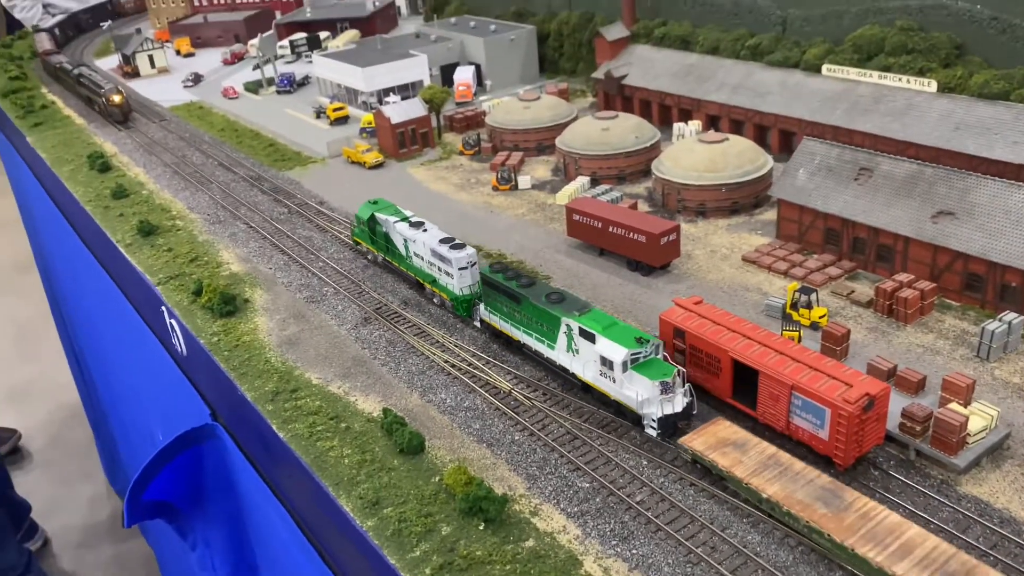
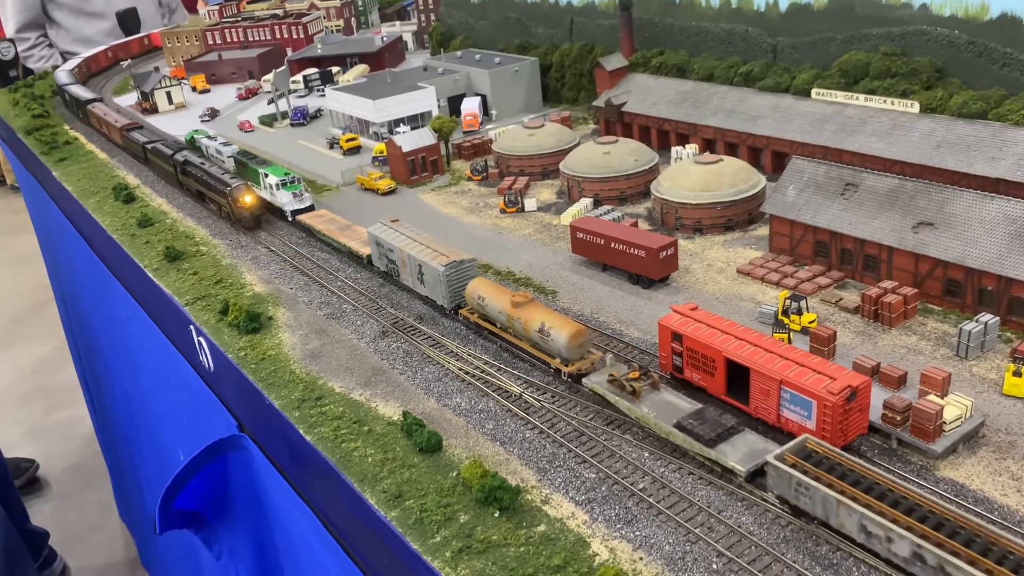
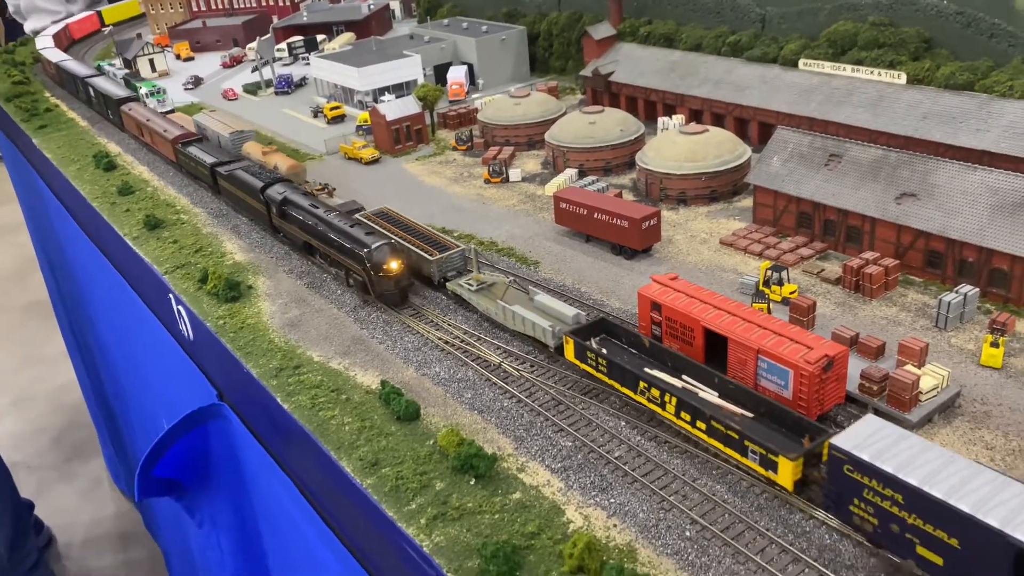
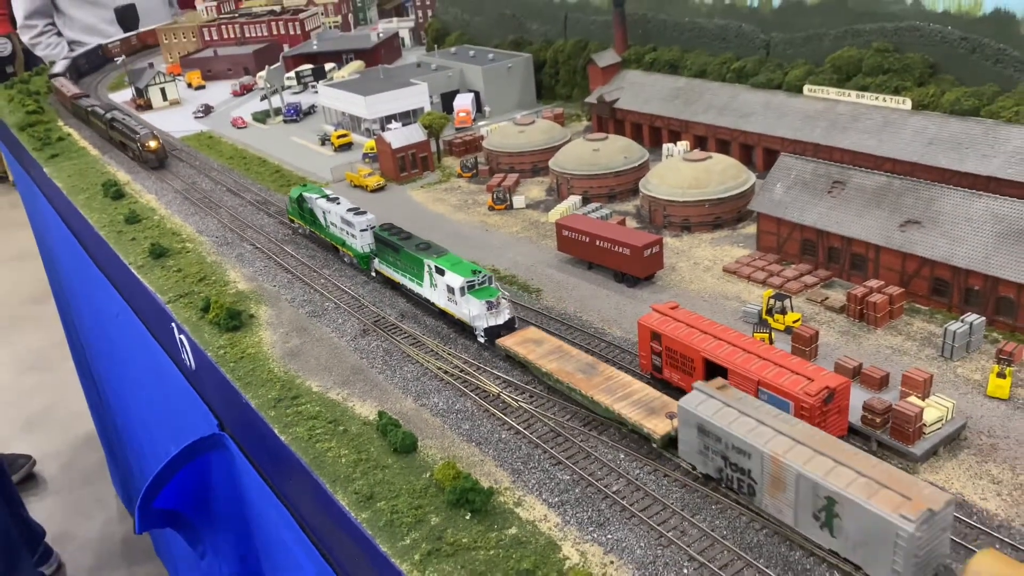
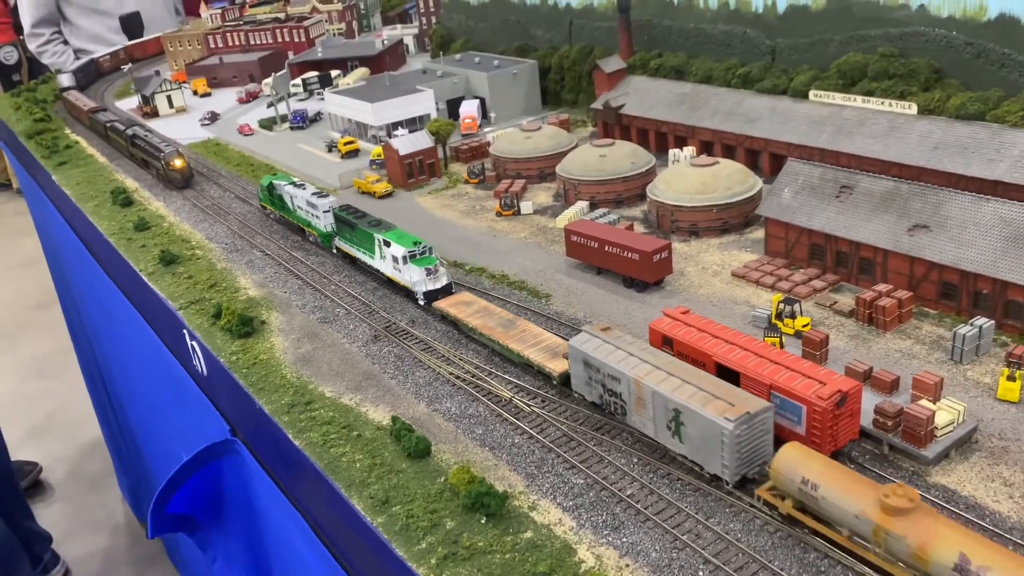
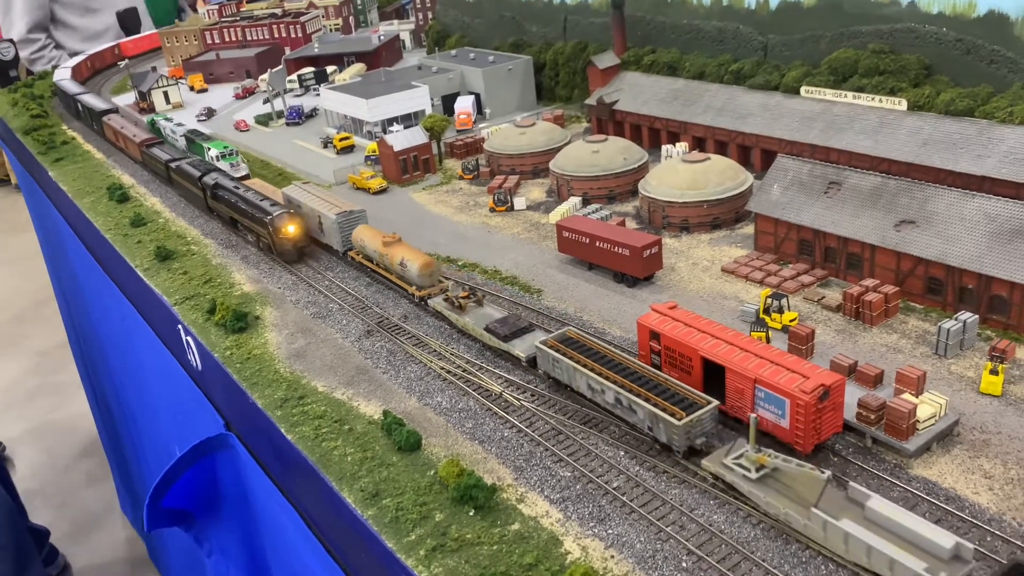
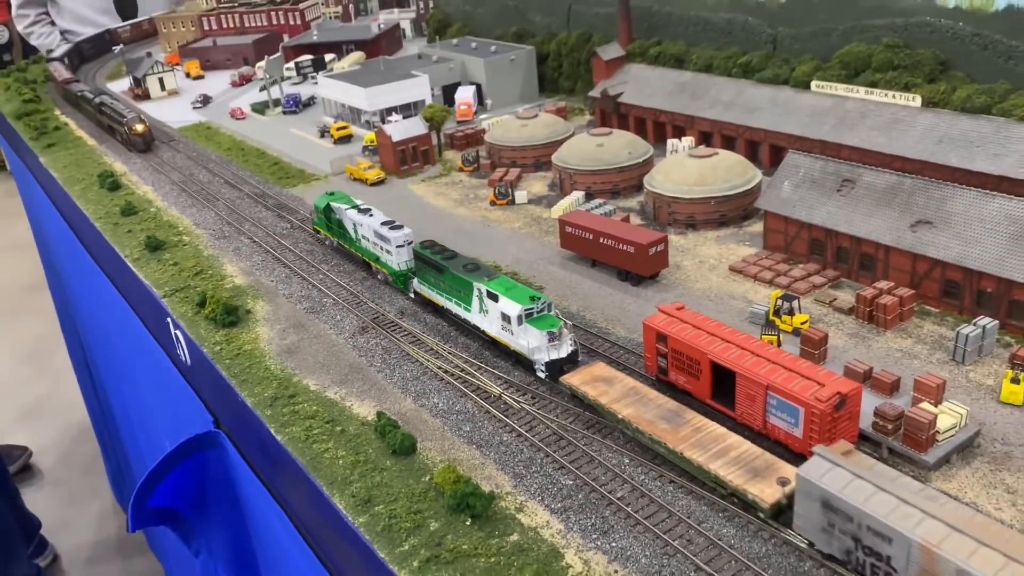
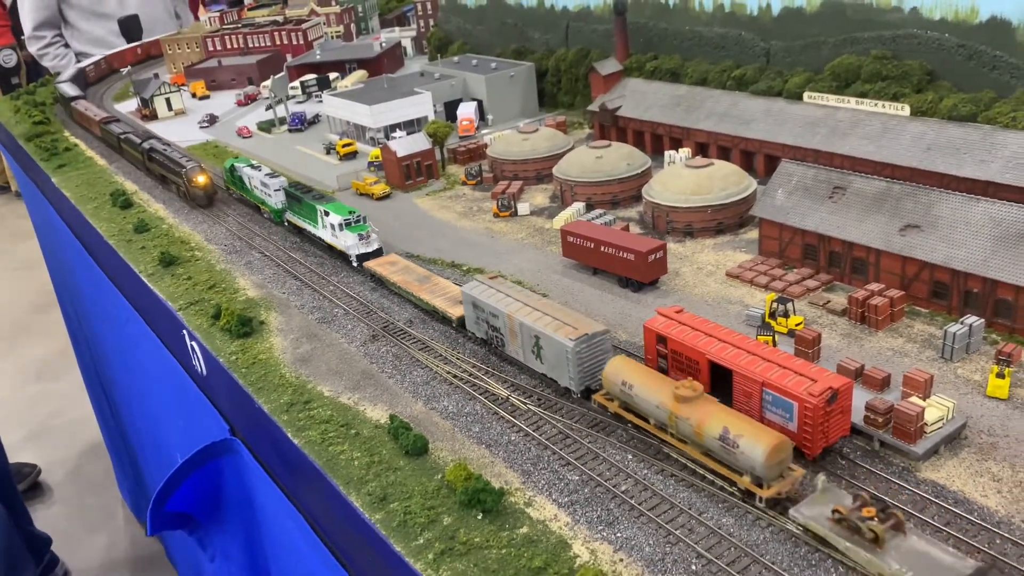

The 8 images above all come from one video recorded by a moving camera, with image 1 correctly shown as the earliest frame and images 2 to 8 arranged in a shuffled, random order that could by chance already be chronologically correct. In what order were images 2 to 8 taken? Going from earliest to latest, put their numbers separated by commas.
7, 4, 5, 8, 2, 6, 3
